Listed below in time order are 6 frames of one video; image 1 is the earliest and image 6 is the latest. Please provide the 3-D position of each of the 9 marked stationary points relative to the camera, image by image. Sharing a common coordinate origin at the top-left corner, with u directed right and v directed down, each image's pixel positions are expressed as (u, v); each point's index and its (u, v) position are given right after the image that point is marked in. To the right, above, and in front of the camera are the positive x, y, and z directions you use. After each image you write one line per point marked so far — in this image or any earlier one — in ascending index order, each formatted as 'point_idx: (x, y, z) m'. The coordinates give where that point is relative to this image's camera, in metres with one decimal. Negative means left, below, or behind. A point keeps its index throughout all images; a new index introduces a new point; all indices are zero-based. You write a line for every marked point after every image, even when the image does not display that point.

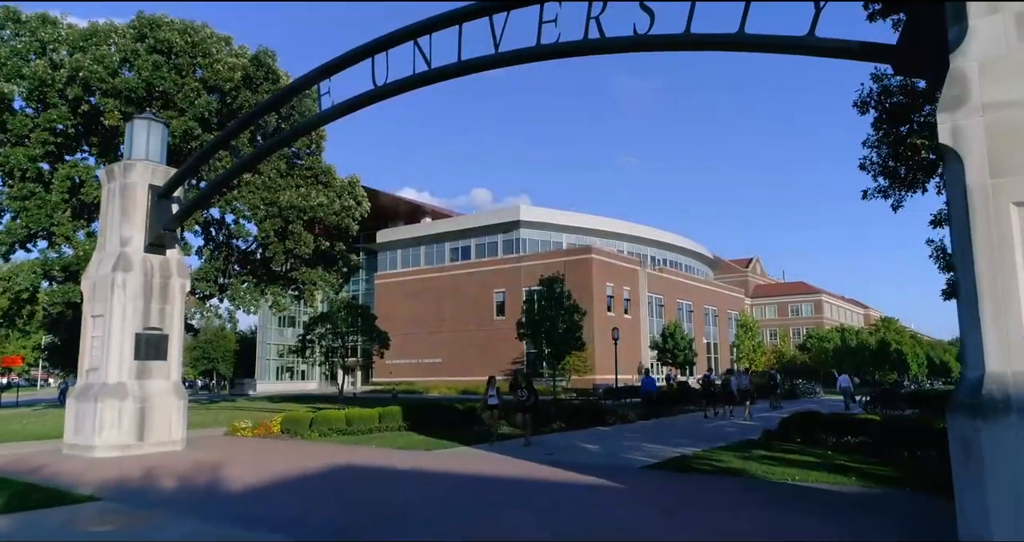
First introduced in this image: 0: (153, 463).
0: (-5.7, -3.0, +10.8) m
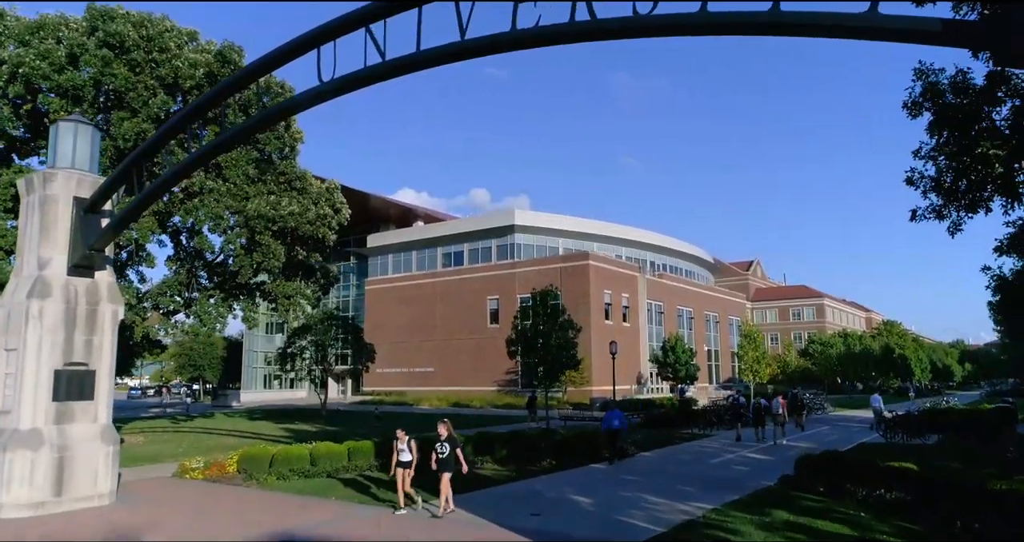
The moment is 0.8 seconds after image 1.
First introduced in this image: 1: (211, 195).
0: (-6.0, -3.5, +9.1) m
1: (-8.1, +2.0, +18.3) m
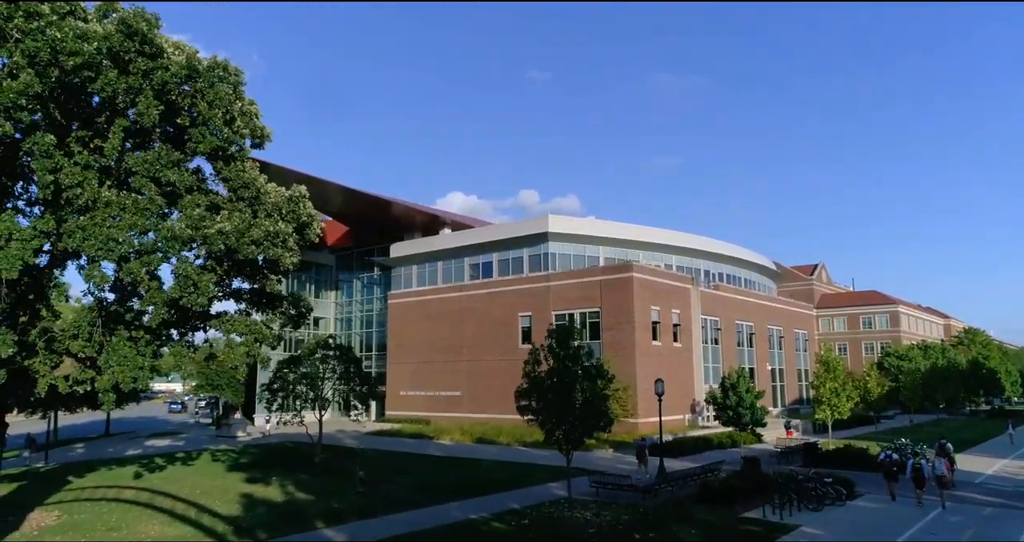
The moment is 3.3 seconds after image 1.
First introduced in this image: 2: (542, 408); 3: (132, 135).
0: (-6.7, -4.2, +4.3) m
1: (-8.1, +1.2, +13.7) m
2: (+0.8, -3.4, +17.1) m
3: (-8.3, +3.0, +15.1) m
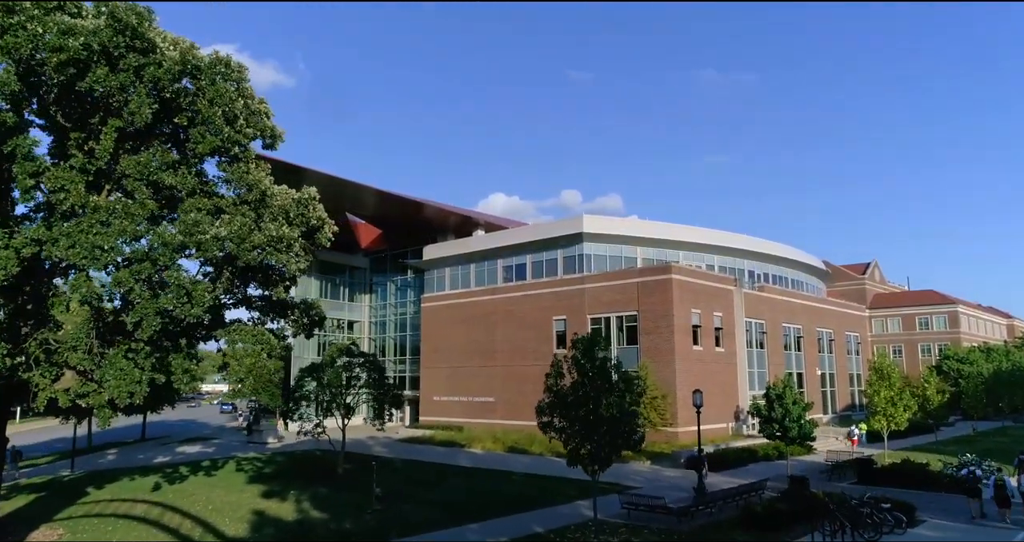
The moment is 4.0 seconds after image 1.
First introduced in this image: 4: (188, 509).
0: (-6.9, -4.4, +3.4) m
1: (-7.9, +1.0, +12.9) m
2: (+1.2, -3.6, +15.7) m
3: (-8.0, +2.8, +14.3) m
4: (-9.3, -6.8, +19.7) m
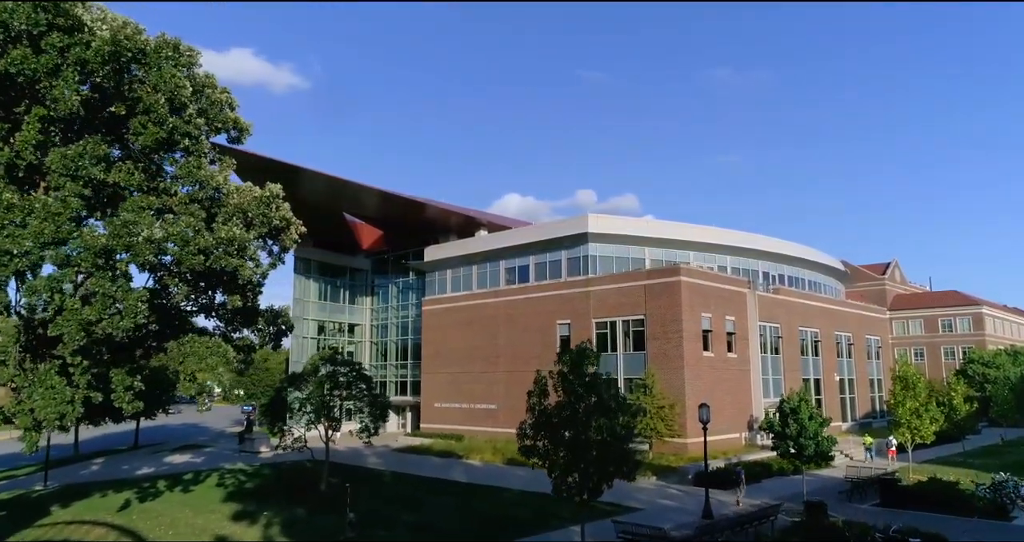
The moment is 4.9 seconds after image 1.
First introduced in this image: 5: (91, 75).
0: (-7.6, -4.5, +1.9) m
1: (-8.4, +0.9, +11.4) m
2: (+0.8, -3.7, +14.0) m
3: (-8.5, +2.7, +12.7) m
4: (-9.7, -6.9, +18.2) m
5: (-7.9, +3.7, +12.8) m
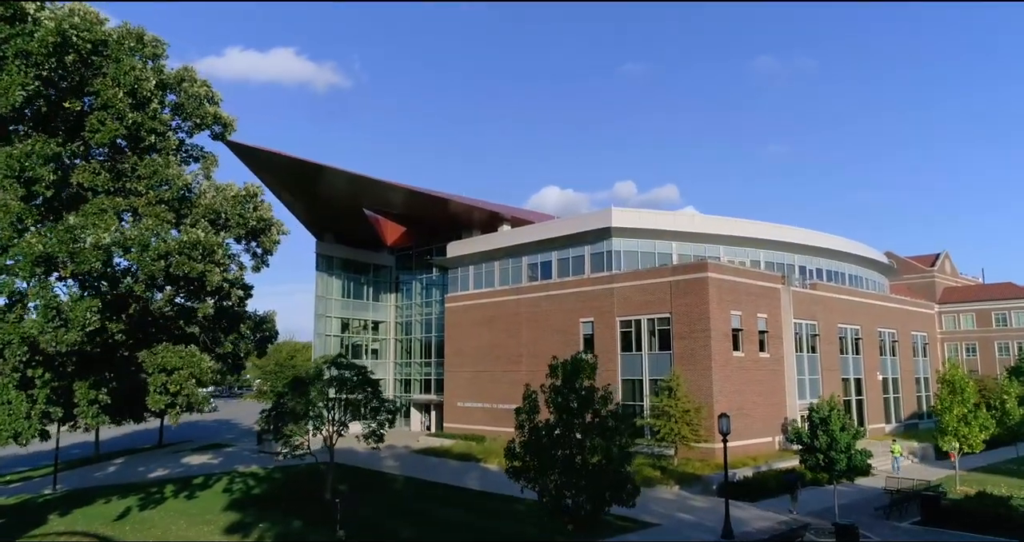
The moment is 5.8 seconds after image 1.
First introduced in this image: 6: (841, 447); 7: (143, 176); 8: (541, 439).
0: (-8.5, -4.8, +1.1) m
1: (-8.8, +0.8, +10.6) m
2: (+0.6, -3.7, +12.7) m
3: (-8.8, +2.5, +11.9) m
4: (-9.6, -7.0, +17.6) m
5: (-8.2, +3.5, +12.0) m
6: (+9.2, -4.9, +19.0) m
7: (-7.2, +1.8, +13.4) m
8: (+0.6, -3.1, +12.7) m
